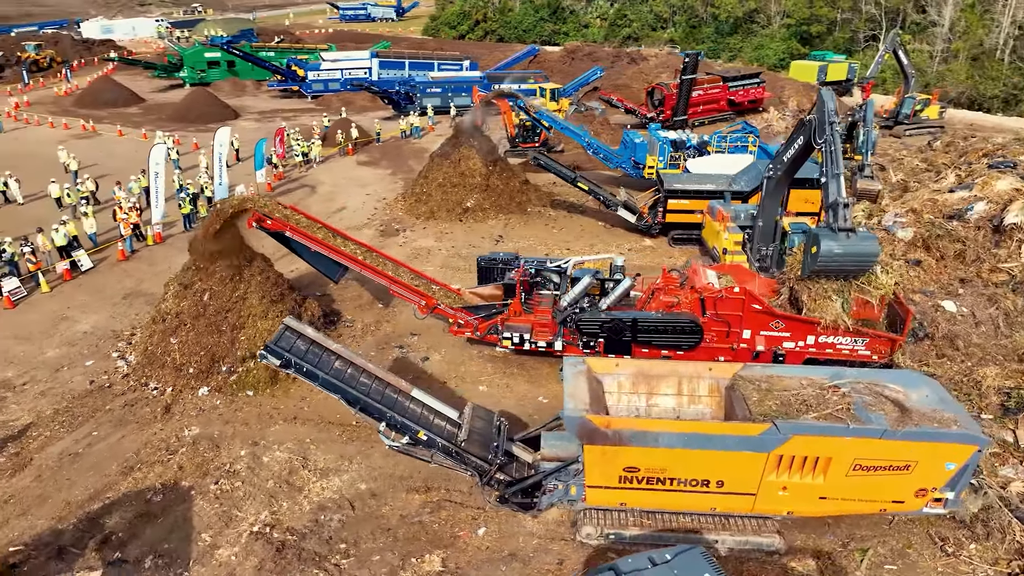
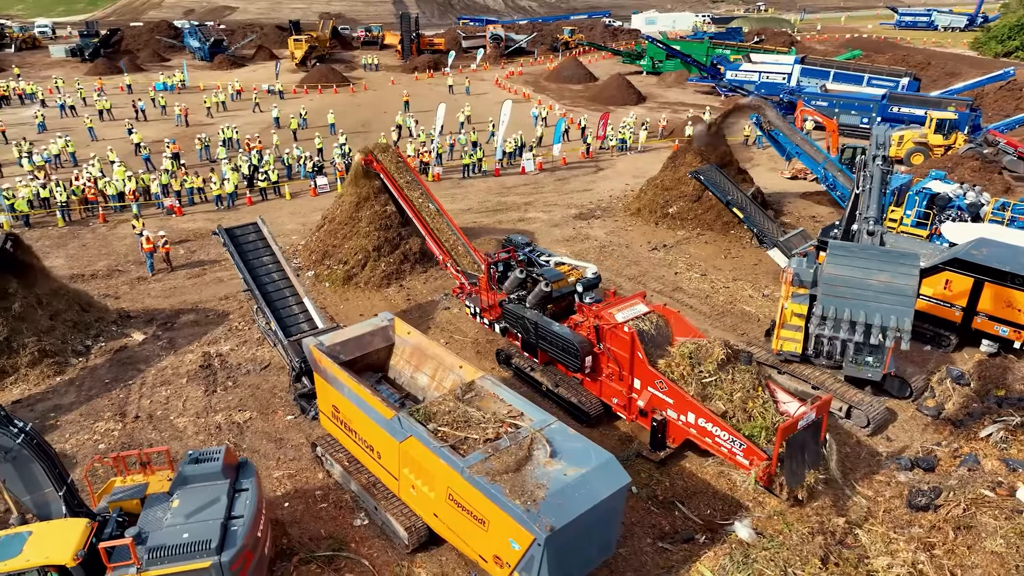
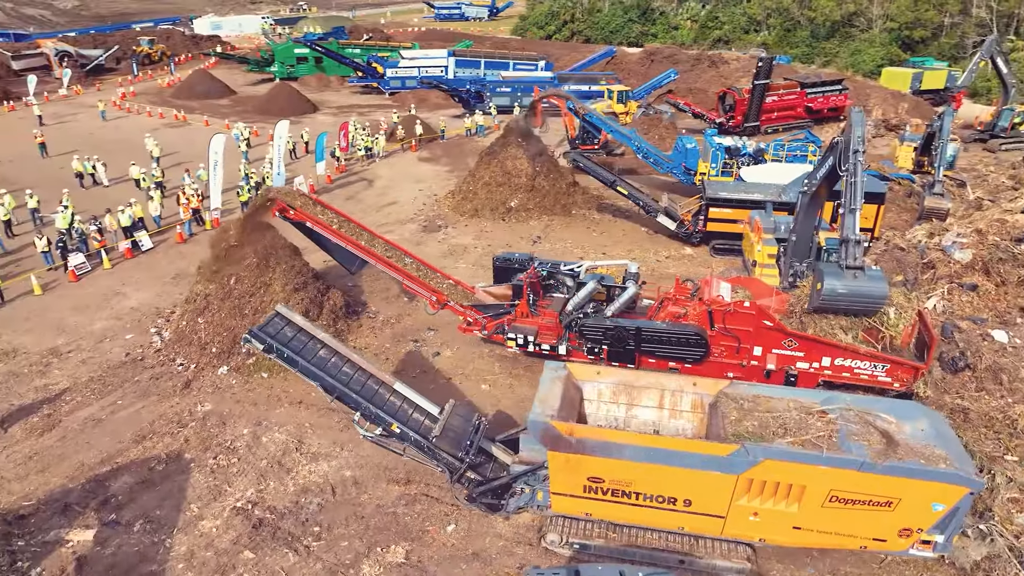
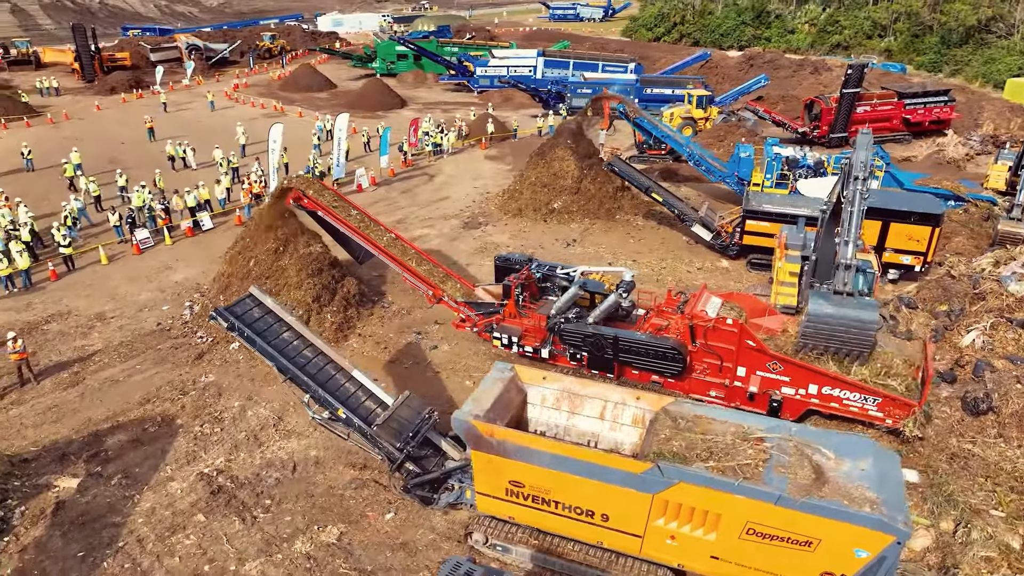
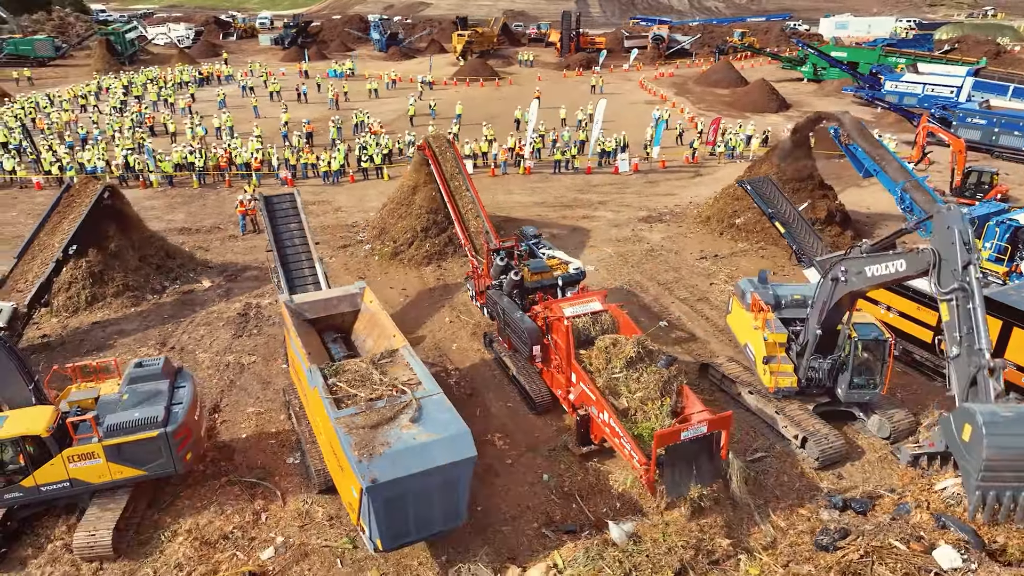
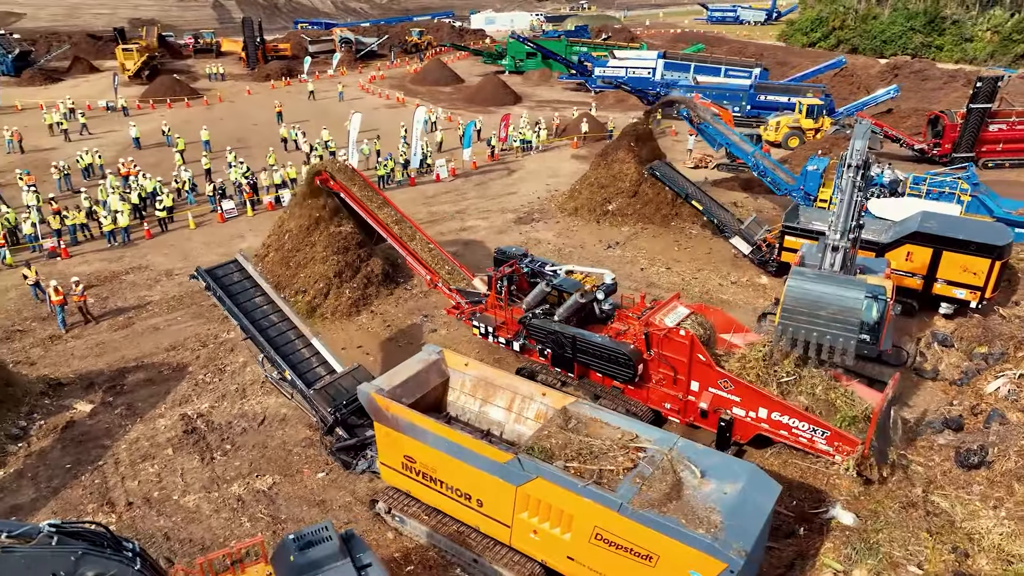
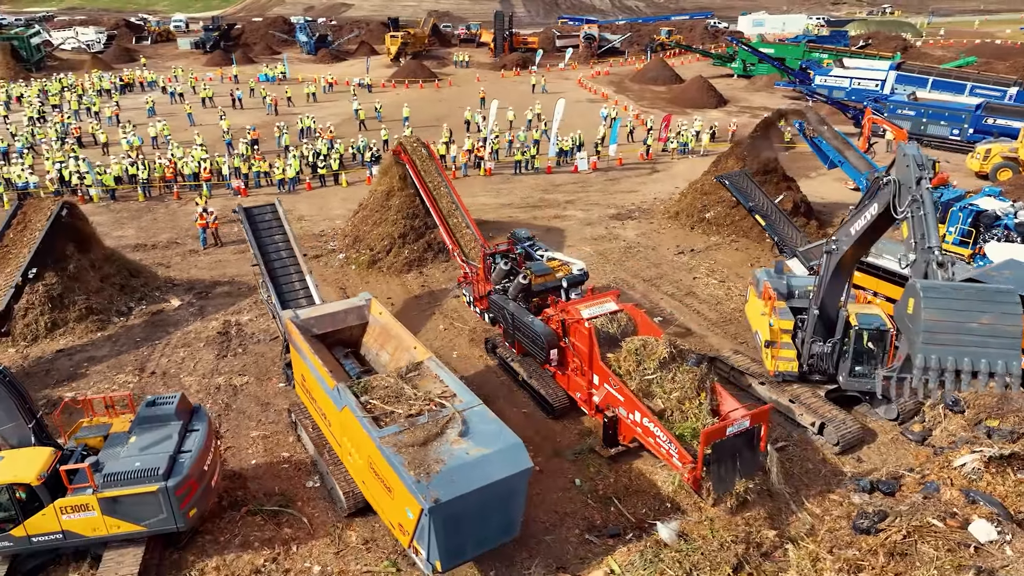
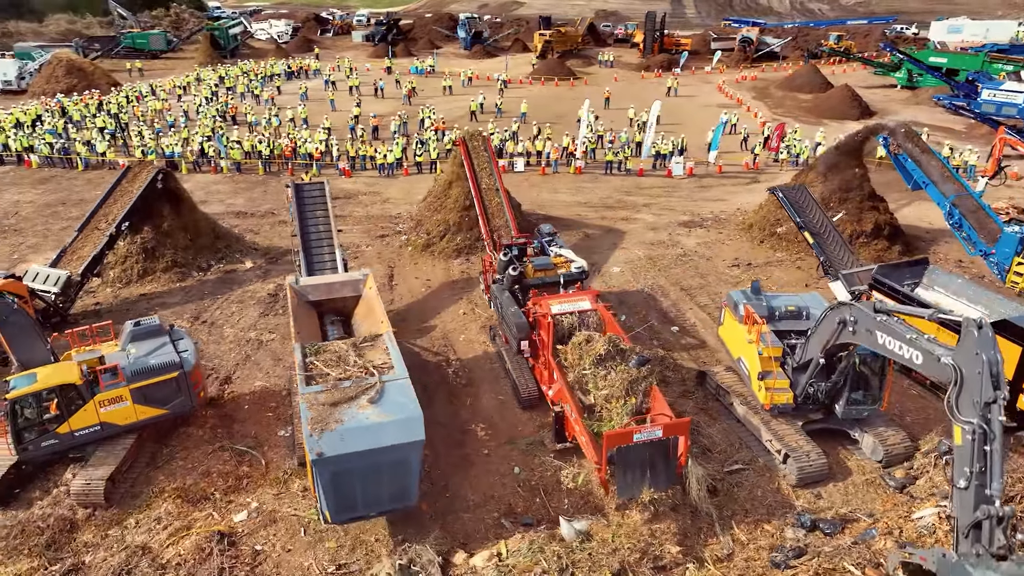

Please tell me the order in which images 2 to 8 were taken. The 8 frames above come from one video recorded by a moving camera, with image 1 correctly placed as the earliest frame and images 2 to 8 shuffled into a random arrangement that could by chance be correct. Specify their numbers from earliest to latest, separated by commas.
3, 4, 6, 2, 7, 5, 8
